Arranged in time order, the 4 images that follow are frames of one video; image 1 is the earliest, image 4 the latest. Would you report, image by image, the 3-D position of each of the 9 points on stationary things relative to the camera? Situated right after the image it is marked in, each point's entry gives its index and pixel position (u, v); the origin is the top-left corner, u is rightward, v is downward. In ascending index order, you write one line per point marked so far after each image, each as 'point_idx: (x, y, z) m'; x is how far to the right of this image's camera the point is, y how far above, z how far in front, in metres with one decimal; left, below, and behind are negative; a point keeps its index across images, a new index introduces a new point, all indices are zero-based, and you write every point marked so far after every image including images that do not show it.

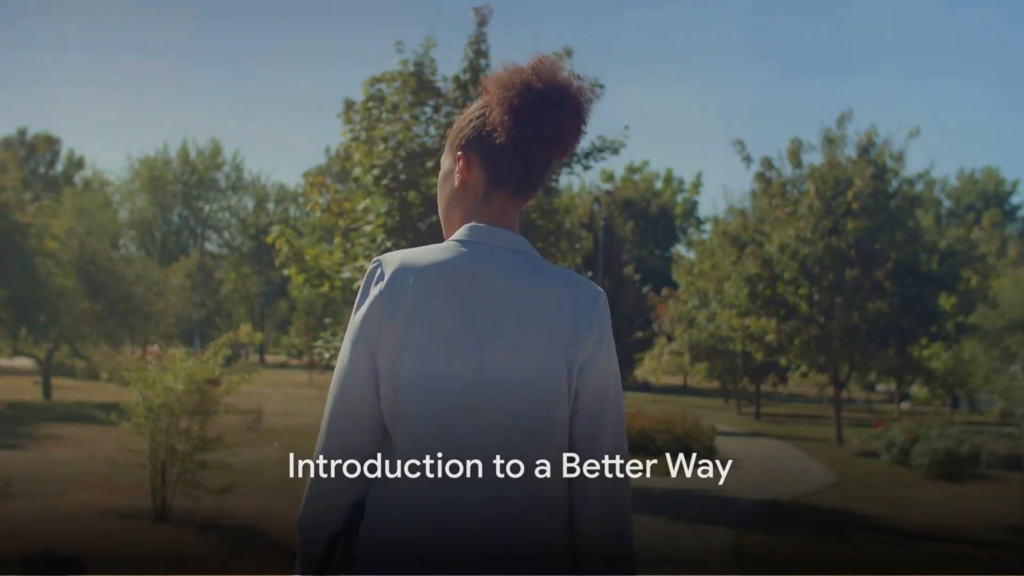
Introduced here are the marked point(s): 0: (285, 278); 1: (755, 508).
0: (-2.4, +0.1, +11.2) m
1: (+2.2, -2.0, +9.6) m
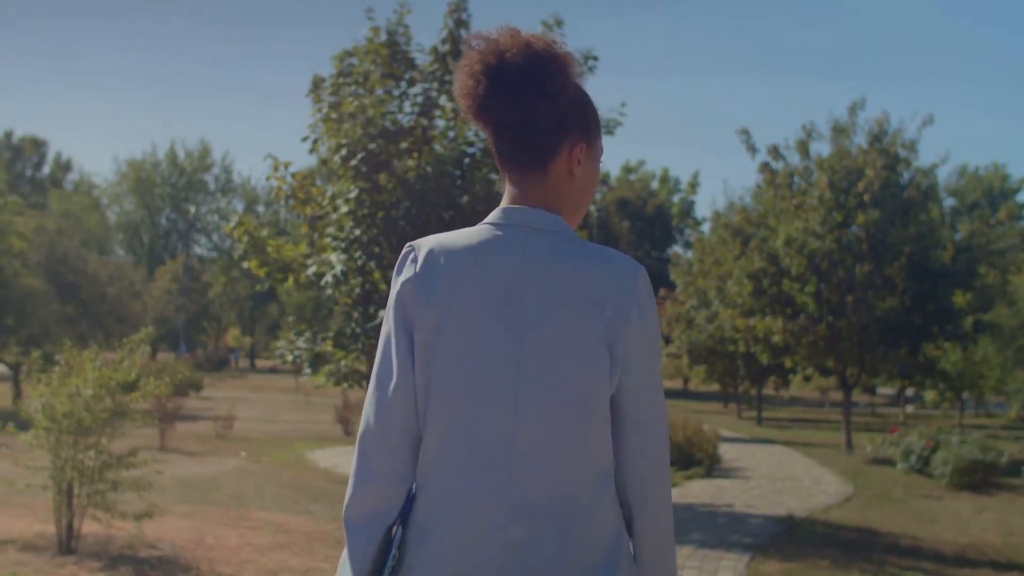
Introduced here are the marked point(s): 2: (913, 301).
0: (-2.6, +0.2, +10.2) m
1: (+2.1, -1.9, +8.5) m
2: (+6.2, -0.2, +16.2) m
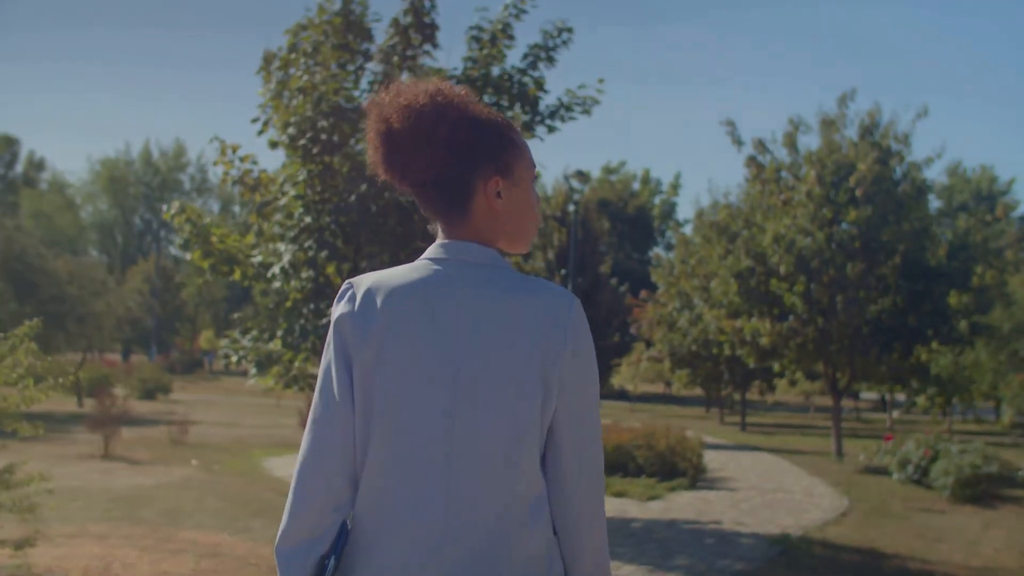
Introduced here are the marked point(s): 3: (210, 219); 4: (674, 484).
0: (-2.9, +0.2, +9.3) m
1: (+1.8, -1.9, +7.7) m
2: (+5.8, -0.2, +15.4) m
3: (-2.7, +0.6, +9.5) m
4: (+1.7, -2.1, +11.0) m
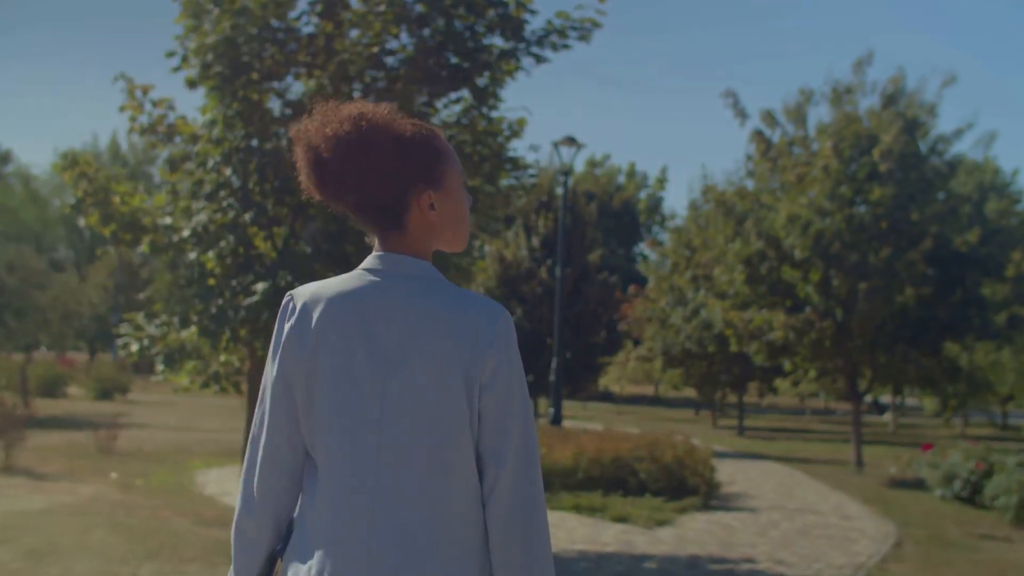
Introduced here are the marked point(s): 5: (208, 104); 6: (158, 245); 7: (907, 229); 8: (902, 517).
0: (-3.0, +0.4, +7.3) m
1: (+1.7, -1.7, +5.9) m
2: (+5.5, 0.0, +13.7) m
3: (-2.9, +0.8, +7.6) m
4: (+1.5, -1.9, +9.2) m
5: (-2.0, +1.2, +6.8) m
6: (-2.4, +0.3, +7.2) m
7: (+5.0, +0.7, +13.3) m
8: (+3.5, -2.0, +9.3) m
